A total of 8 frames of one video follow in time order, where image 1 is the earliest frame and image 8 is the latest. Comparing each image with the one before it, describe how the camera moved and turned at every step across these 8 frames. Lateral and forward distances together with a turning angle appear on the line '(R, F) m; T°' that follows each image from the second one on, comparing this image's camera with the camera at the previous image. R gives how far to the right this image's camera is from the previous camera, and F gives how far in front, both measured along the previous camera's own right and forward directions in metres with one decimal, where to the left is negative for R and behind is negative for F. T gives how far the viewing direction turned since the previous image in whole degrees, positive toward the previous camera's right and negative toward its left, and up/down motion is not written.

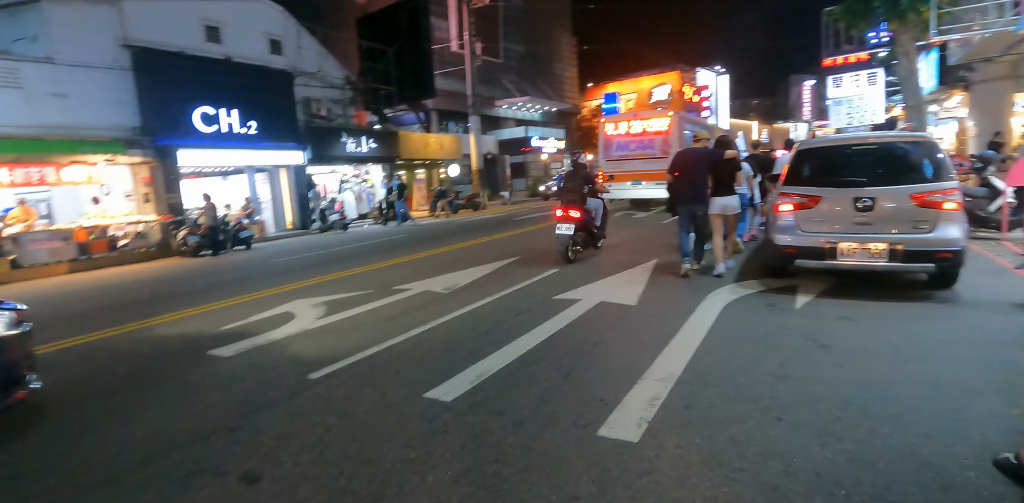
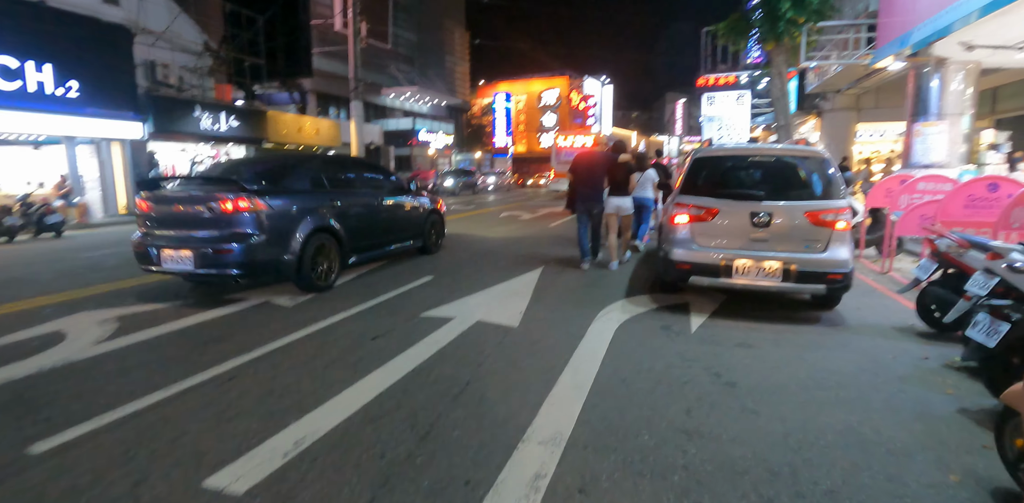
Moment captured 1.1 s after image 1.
(+0.2, +1.1) m; +11°
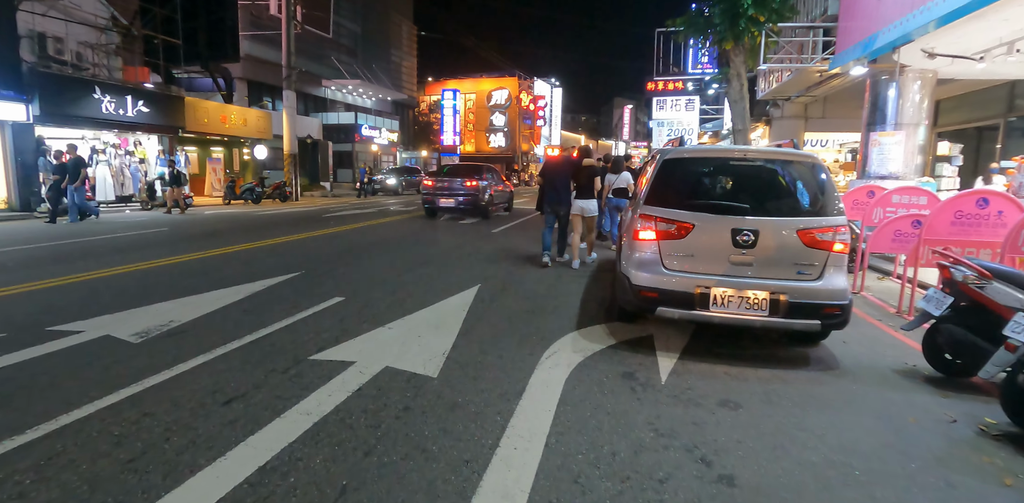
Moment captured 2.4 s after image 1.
(+0.2, +1.4) m; +5°
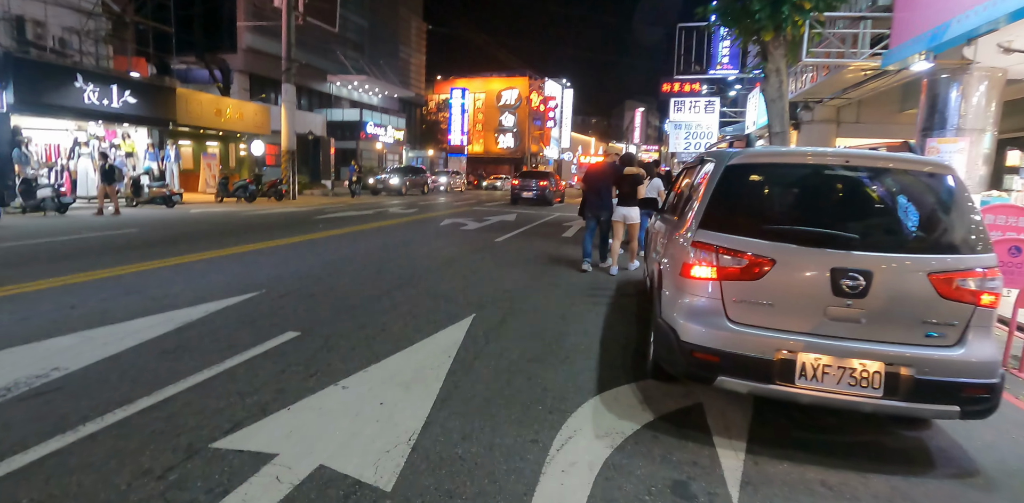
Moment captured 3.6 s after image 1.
(0.0, +1.5) m; -1°
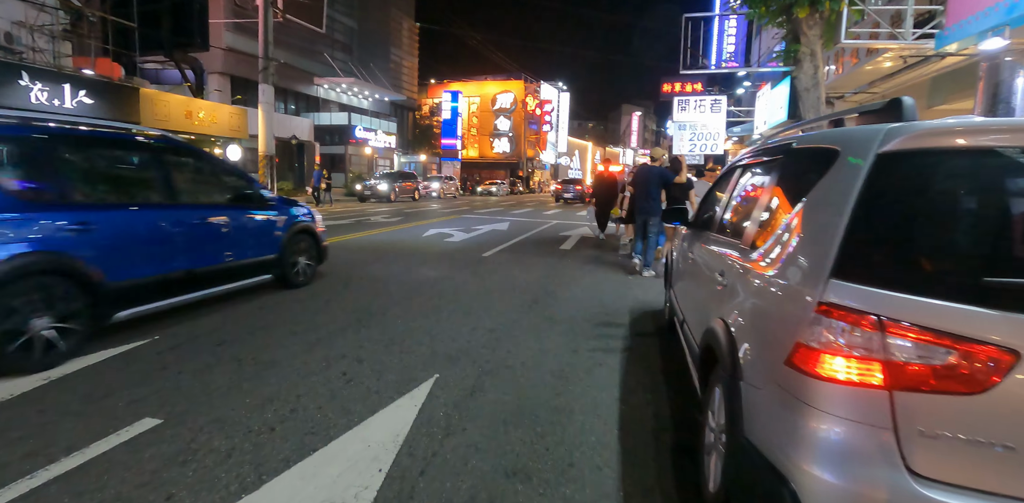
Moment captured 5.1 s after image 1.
(+0.2, +1.8) m; 0°
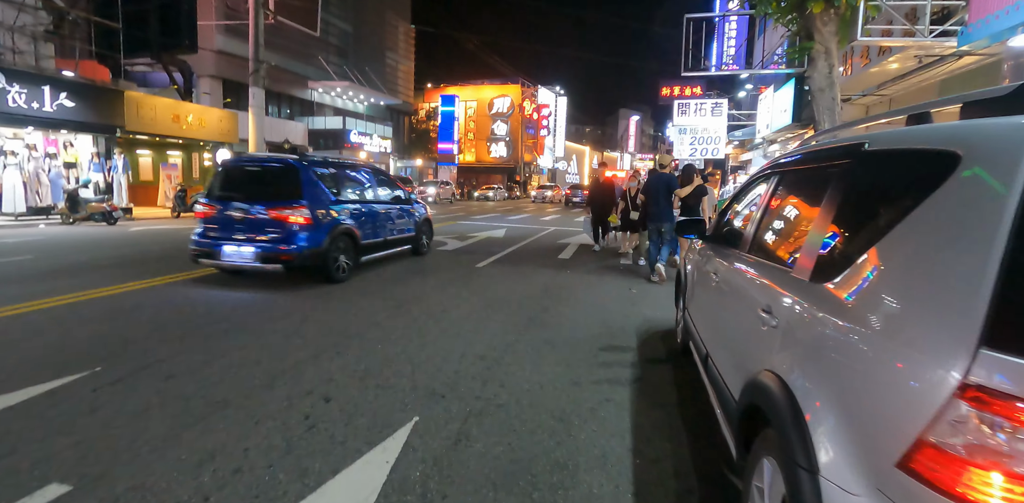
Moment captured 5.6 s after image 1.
(0.0, +0.6) m; 0°
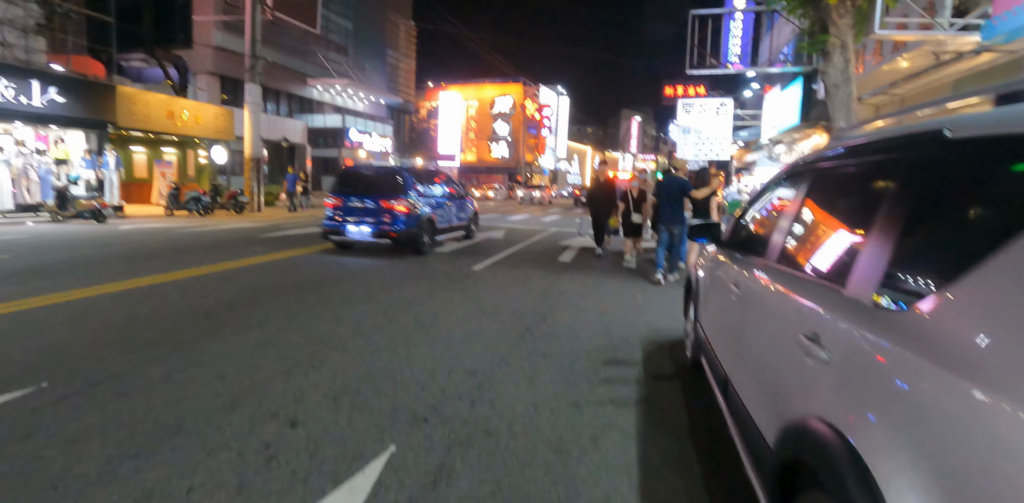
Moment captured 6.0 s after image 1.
(+0.1, +0.5) m; 0°
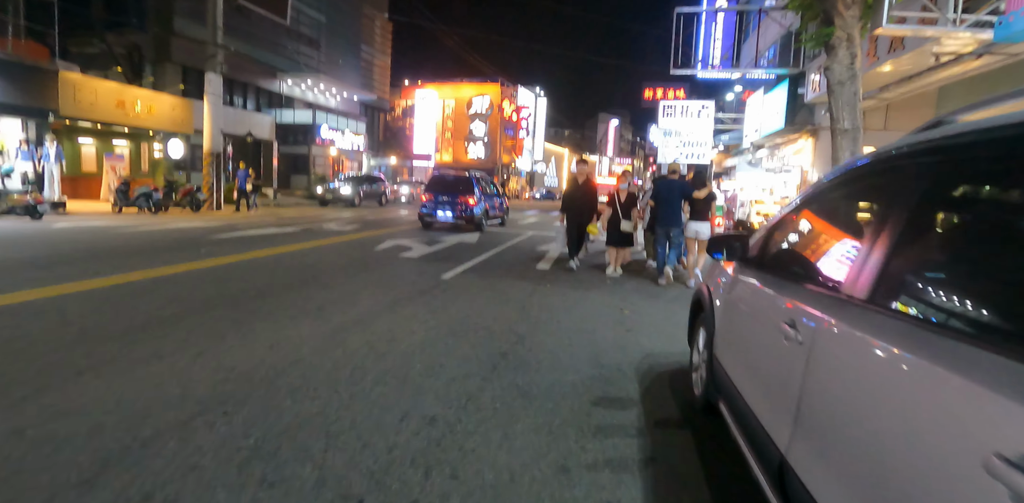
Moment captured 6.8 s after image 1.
(0.0, +1.0) m; +2°
